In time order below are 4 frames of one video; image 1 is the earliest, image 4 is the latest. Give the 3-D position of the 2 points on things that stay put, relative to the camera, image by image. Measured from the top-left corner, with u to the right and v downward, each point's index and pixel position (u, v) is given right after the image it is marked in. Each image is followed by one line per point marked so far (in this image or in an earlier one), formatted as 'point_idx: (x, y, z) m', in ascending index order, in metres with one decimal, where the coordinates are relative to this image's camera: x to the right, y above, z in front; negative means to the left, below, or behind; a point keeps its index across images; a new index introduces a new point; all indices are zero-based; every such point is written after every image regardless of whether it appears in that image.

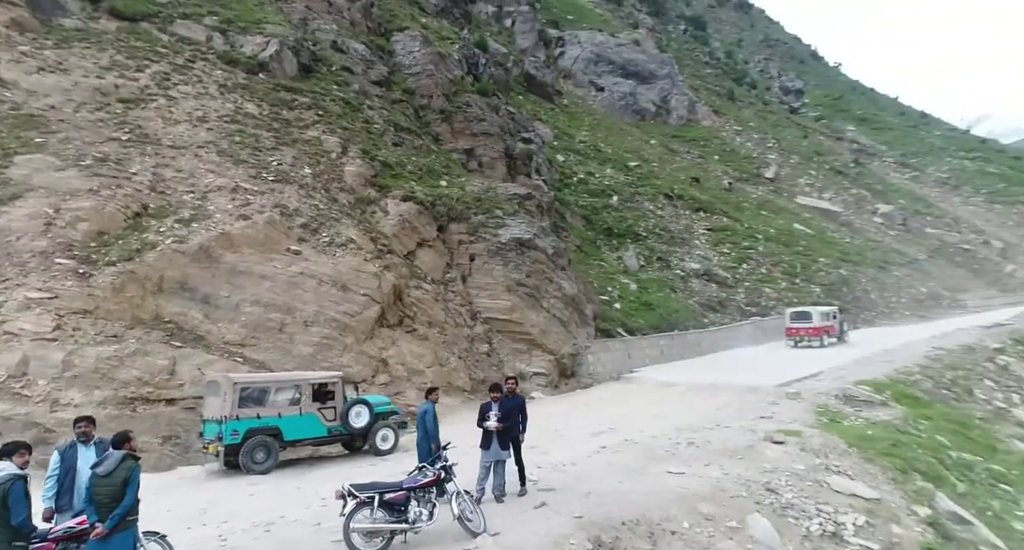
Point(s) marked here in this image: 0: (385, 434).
0: (-1.6, -2.0, +6.9) m
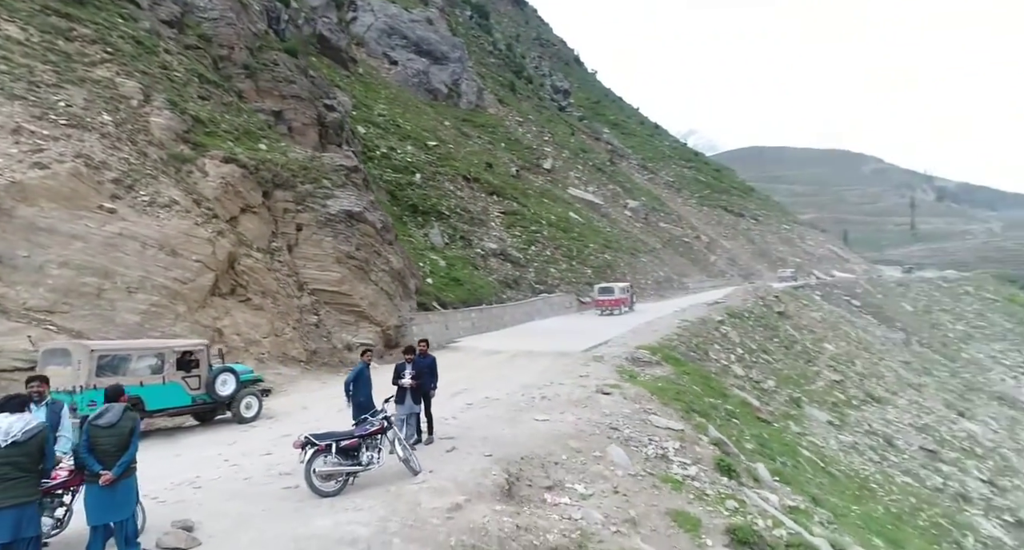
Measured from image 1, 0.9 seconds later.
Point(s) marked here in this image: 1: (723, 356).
0: (-3.2, -1.6, +6.8) m
1: (+7.5, -2.9, +20.1) m
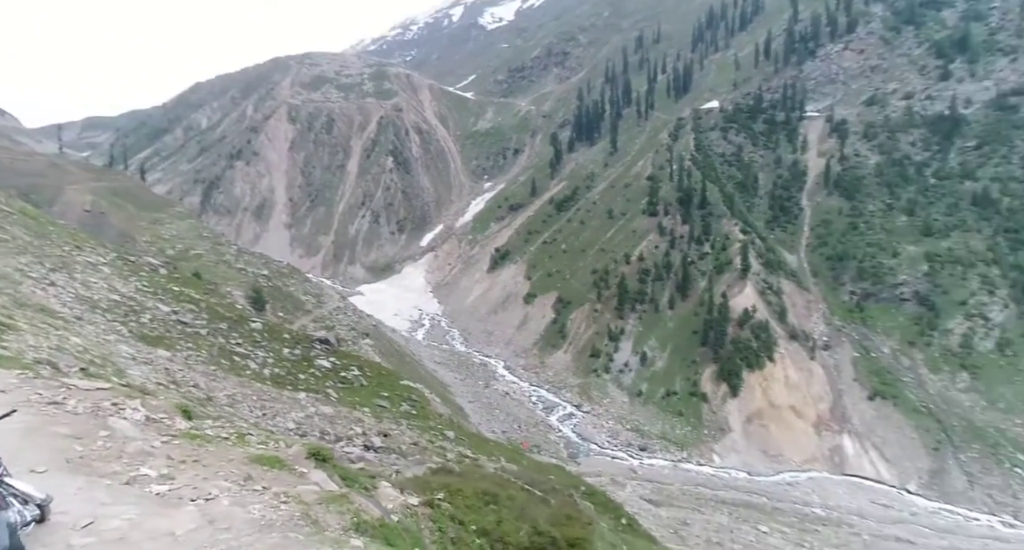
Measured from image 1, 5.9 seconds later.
0: (-5.2, -1.1, +0.7) m
1: (-16.1, -0.4, +13.9) m
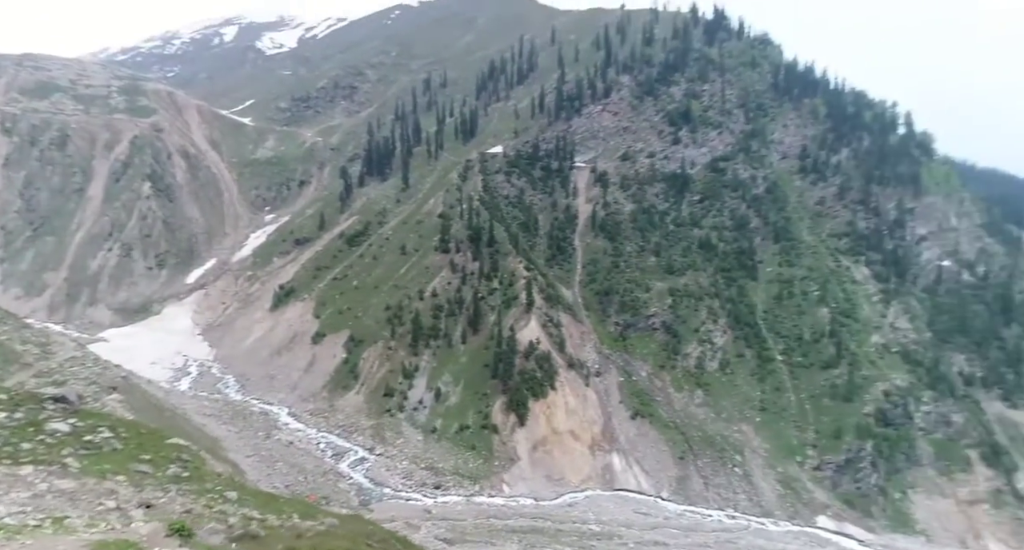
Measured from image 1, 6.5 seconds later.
0: (-4.3, -1.1, -0.9) m
1: (-19.1, -1.1, +7.6) m
